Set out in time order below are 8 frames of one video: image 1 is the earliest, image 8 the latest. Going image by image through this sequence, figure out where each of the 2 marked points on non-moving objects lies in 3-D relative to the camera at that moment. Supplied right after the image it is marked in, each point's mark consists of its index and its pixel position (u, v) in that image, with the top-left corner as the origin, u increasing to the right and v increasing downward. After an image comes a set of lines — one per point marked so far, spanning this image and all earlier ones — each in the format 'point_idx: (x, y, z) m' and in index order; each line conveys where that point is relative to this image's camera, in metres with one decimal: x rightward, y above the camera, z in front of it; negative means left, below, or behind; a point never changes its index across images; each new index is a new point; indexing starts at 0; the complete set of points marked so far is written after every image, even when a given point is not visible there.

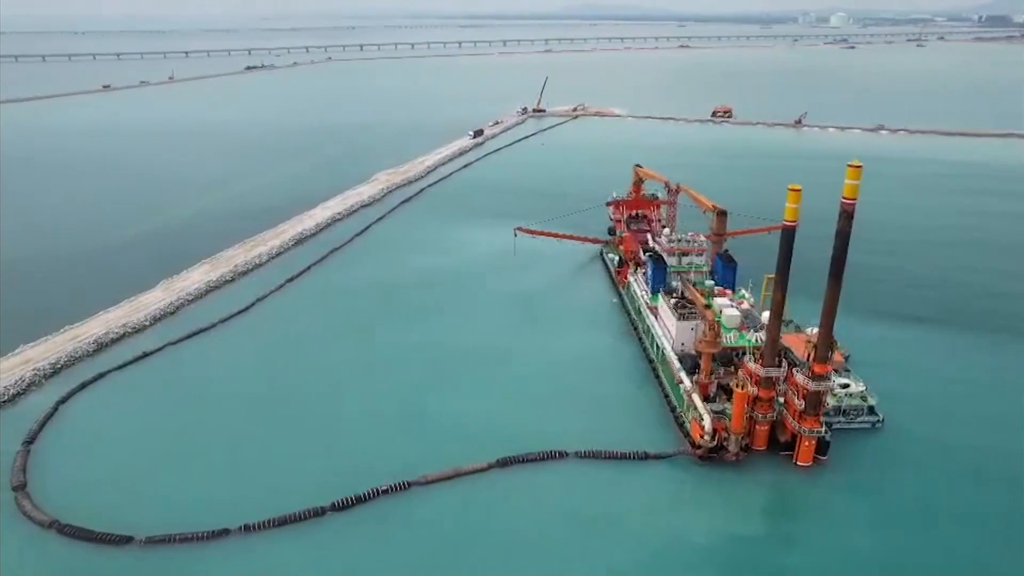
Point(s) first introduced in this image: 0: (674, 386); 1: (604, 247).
0: (+2.4, -1.4, +9.6) m
1: (+2.2, +0.9, +15.6) m
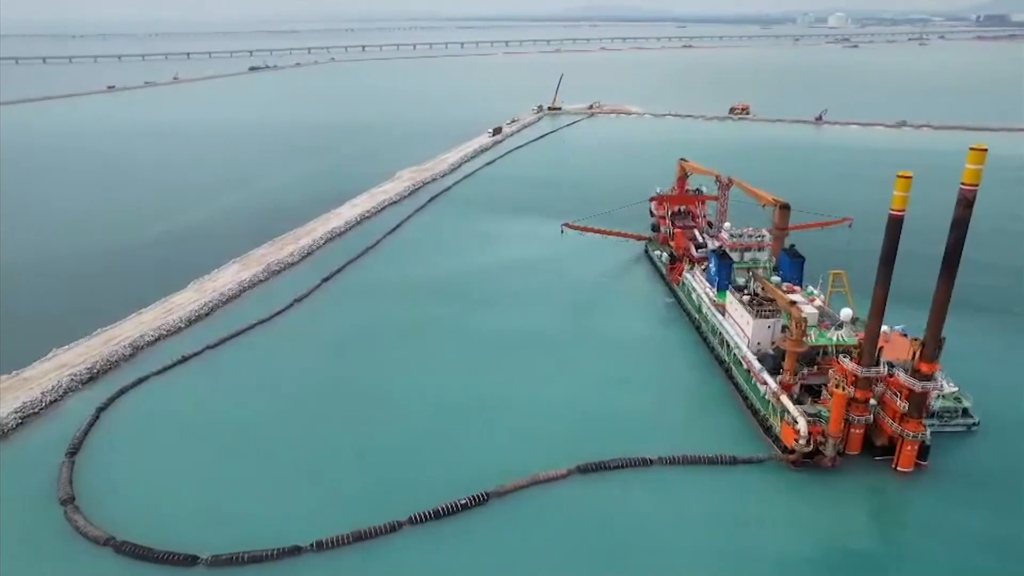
0: (+3.3, -1.3, +9.1) m
1: (+3.1, +1.0, +15.1) m
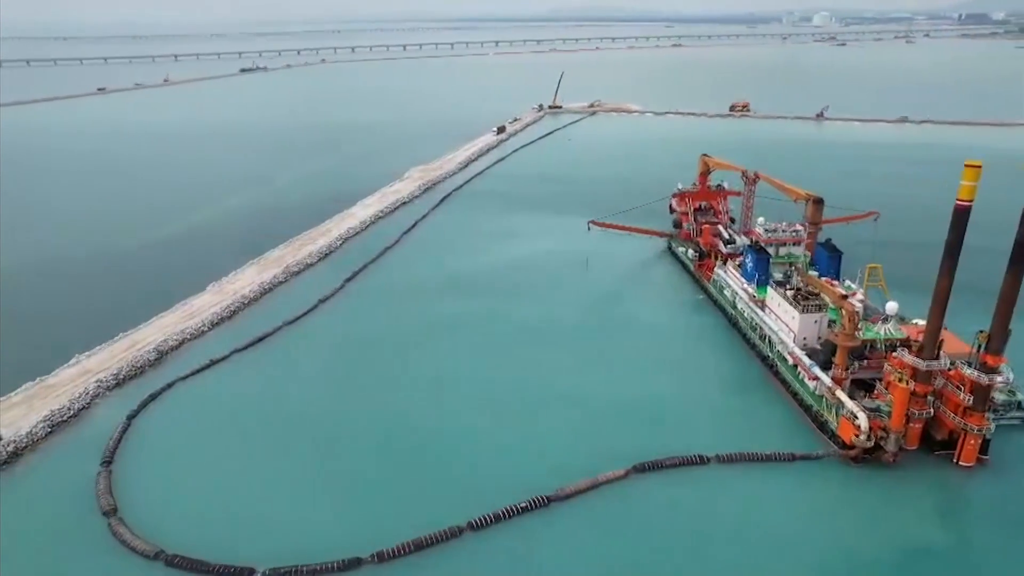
0: (+3.9, -1.2, +9.0) m
1: (+3.5, +1.0, +14.9) m
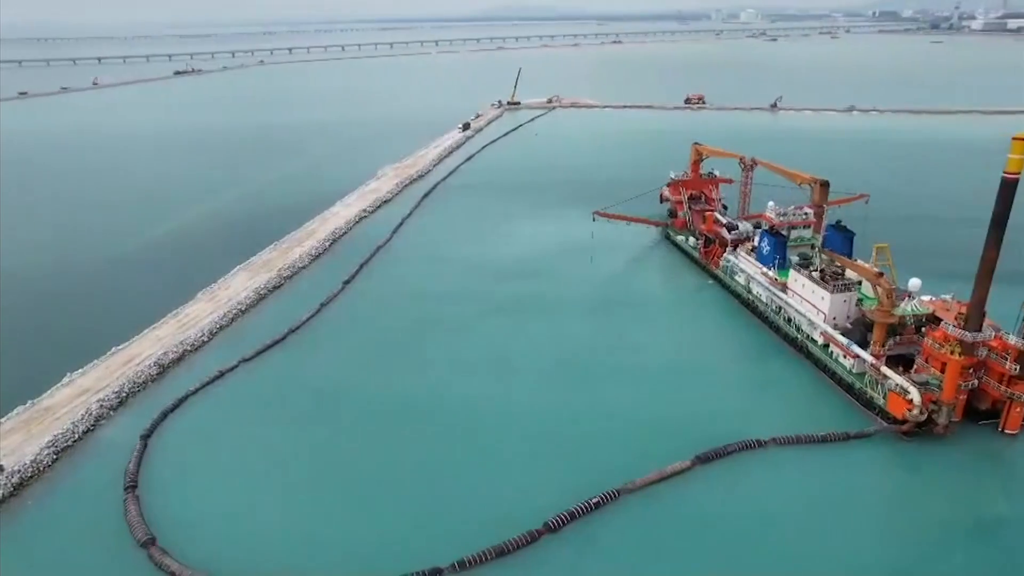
0: (+4.4, -1.0, +9.0) m
1: (+3.4, +1.3, +14.9) m
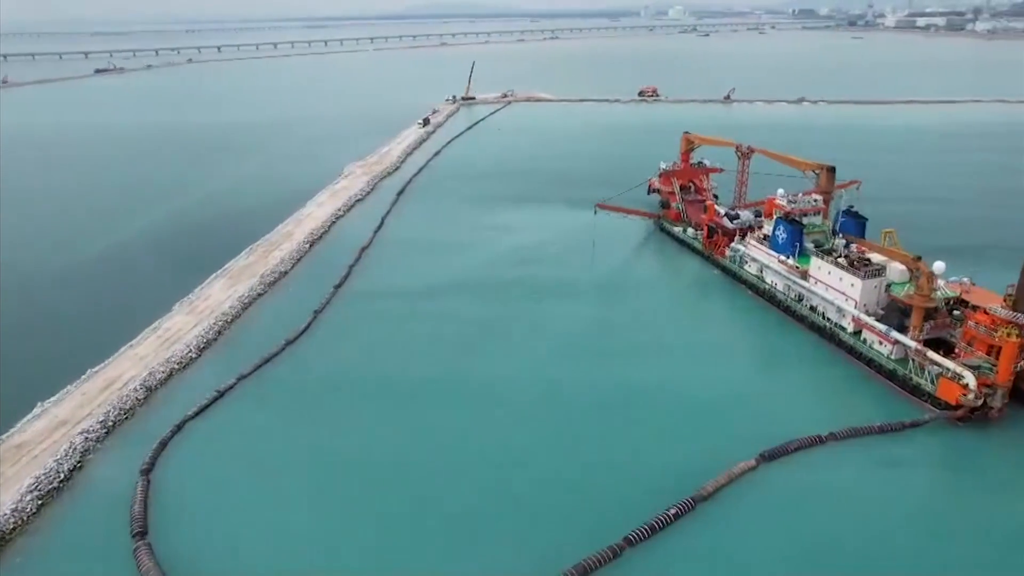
0: (+4.7, -0.8, +8.8) m
1: (+3.1, +1.4, +14.6) m
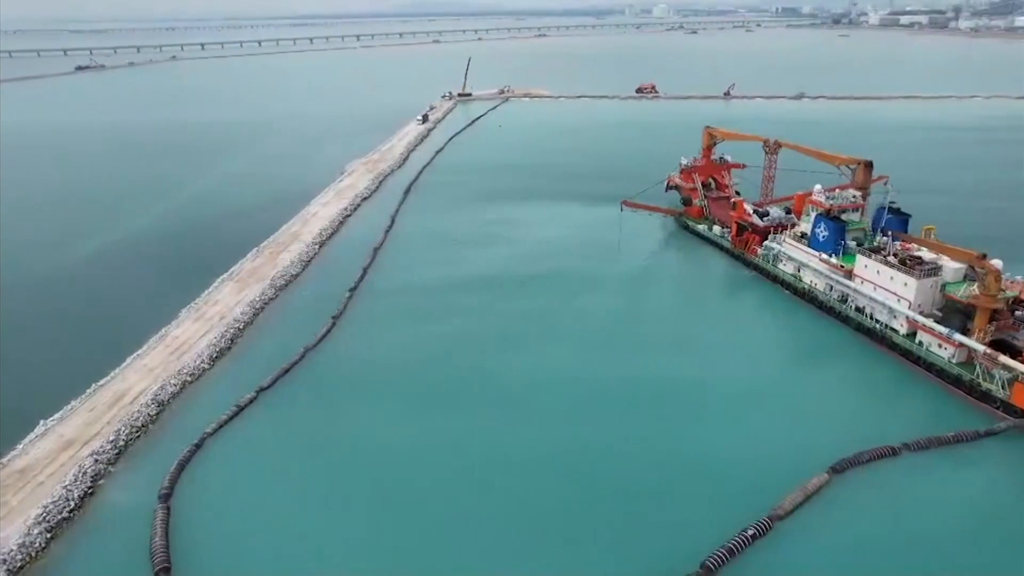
0: (+5.2, -0.8, +8.3) m
1: (+3.5, +1.4, +14.1) m
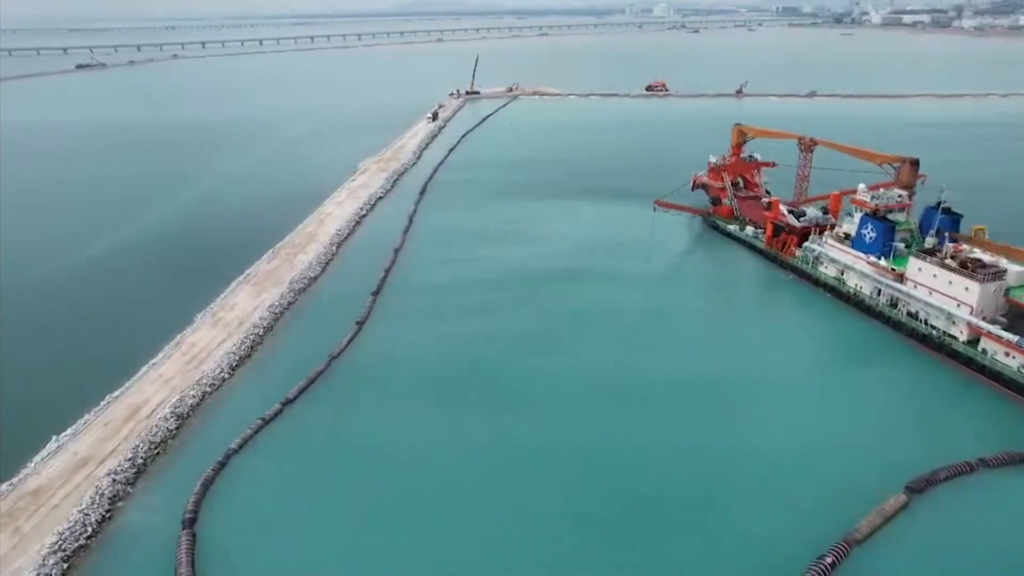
0: (+5.7, -0.8, +7.9) m
1: (+3.9, +1.4, +13.6) m
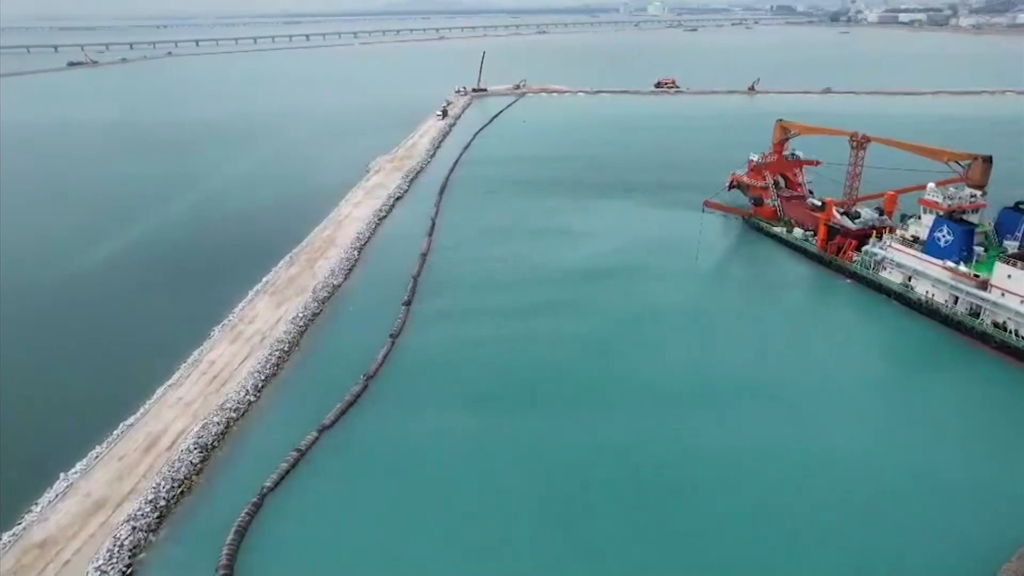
0: (+6.3, -0.9, +7.1) m
1: (+4.5, +1.3, +12.8) m
